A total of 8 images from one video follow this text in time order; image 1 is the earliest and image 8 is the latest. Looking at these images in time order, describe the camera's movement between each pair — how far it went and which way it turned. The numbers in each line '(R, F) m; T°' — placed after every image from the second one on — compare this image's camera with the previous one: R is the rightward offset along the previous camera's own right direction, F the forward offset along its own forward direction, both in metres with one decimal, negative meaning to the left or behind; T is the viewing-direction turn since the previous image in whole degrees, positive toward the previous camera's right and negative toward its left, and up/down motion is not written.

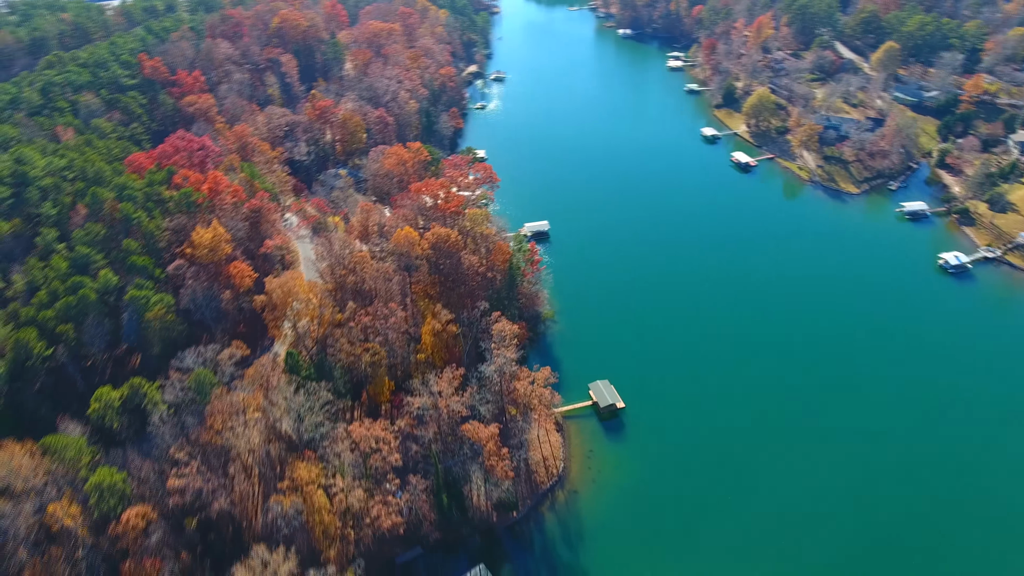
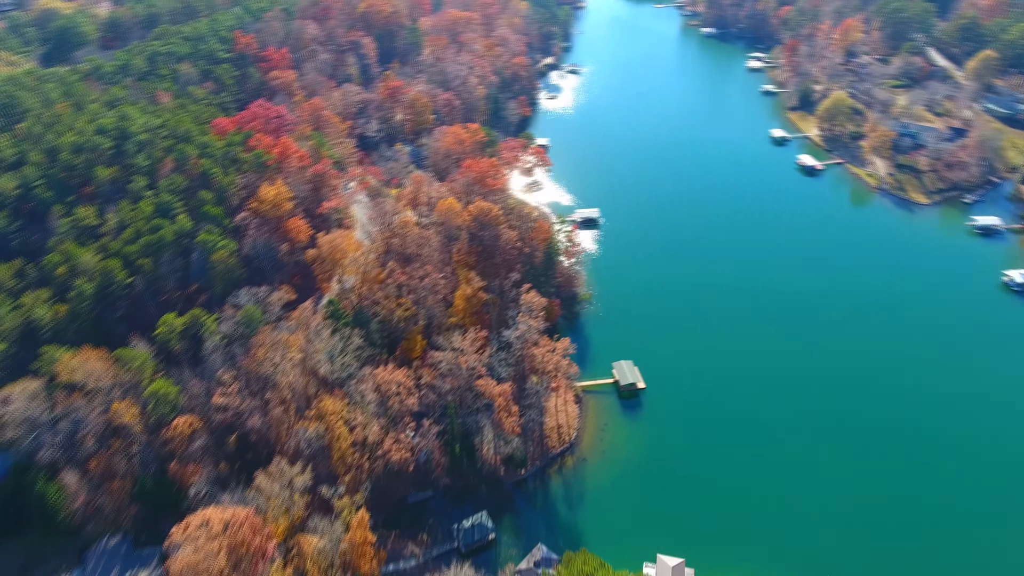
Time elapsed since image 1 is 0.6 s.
(+3.9, -2.5) m; -7°
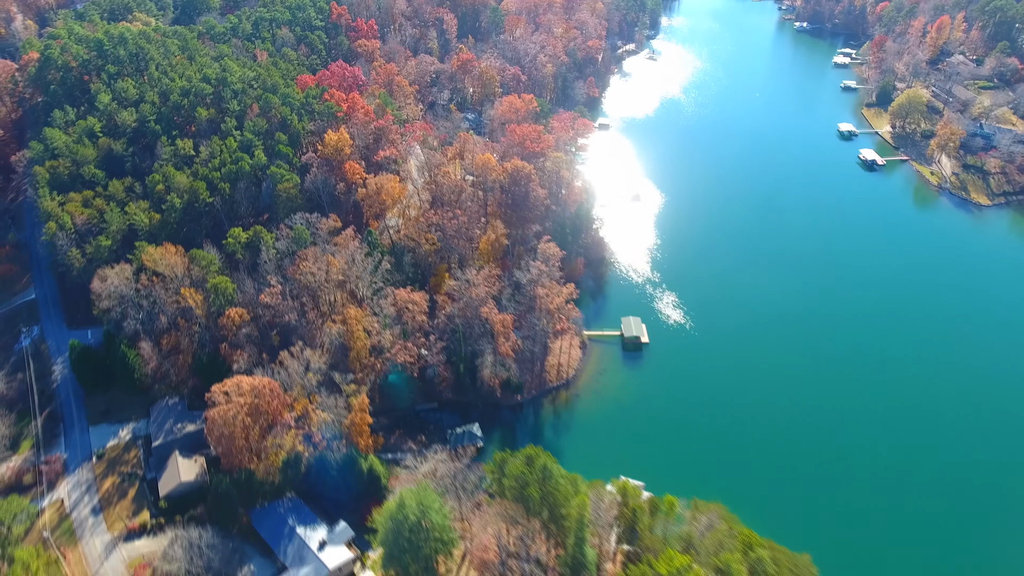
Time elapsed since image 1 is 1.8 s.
(+6.9, -5.0) m; -8°
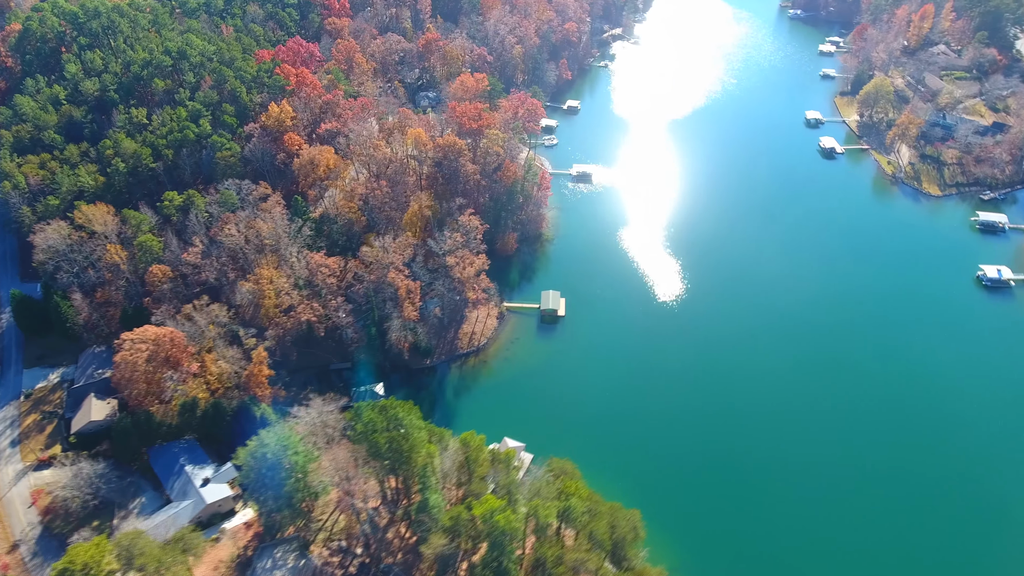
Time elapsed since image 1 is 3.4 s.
(+10.2, -2.1) m; -3°
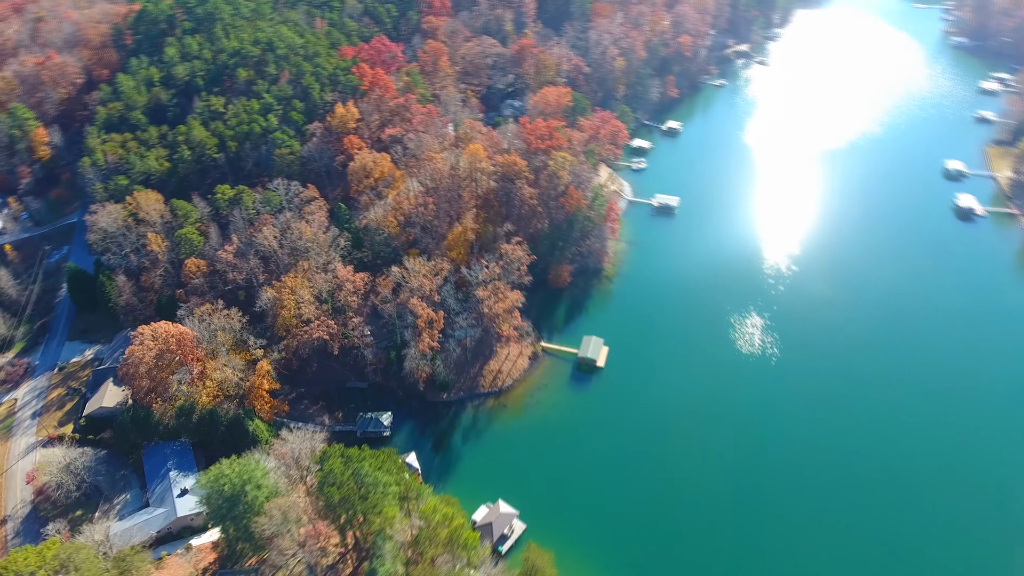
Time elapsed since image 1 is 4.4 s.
(+5.9, +5.2) m; -10°
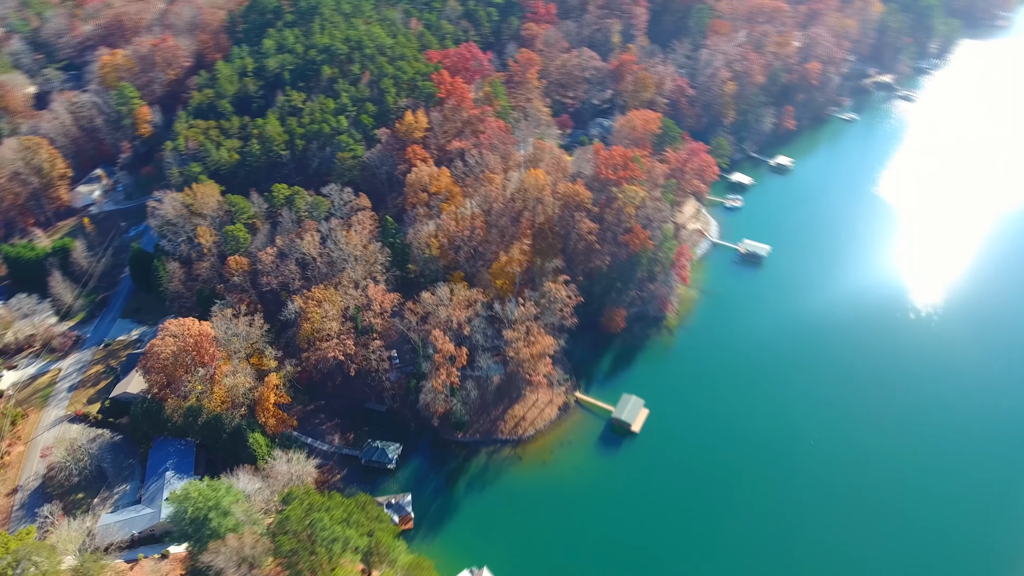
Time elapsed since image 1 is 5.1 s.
(+5.3, +4.6) m; -10°
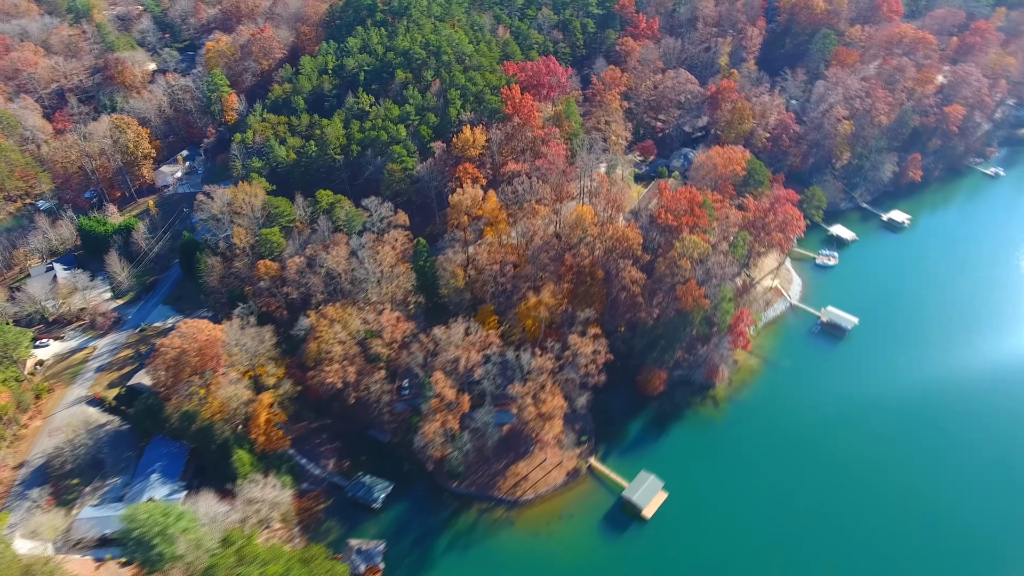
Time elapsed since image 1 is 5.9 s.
(+5.7, +4.8) m; -10°
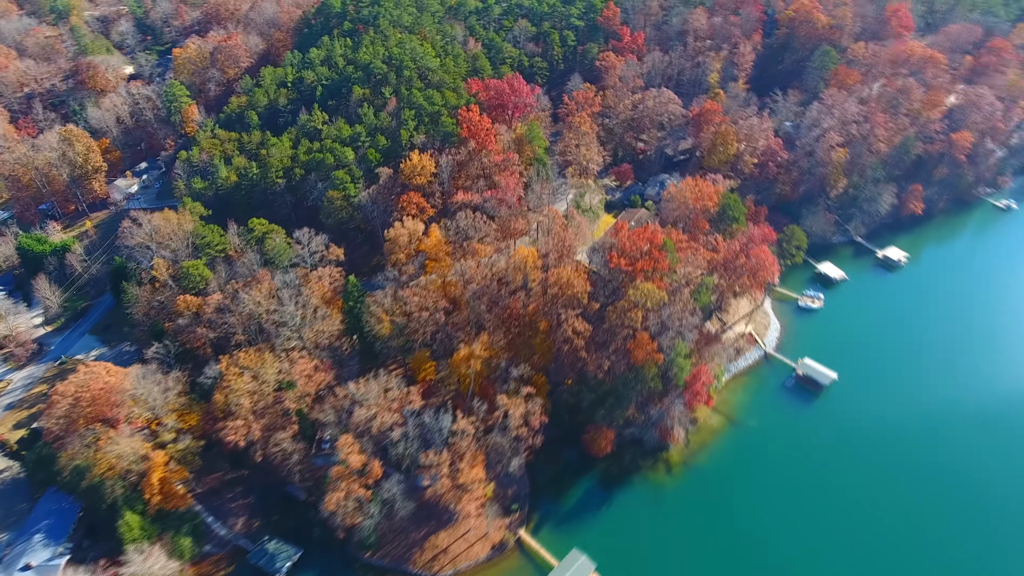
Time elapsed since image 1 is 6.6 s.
(+6.2, +4.5) m; -2°
